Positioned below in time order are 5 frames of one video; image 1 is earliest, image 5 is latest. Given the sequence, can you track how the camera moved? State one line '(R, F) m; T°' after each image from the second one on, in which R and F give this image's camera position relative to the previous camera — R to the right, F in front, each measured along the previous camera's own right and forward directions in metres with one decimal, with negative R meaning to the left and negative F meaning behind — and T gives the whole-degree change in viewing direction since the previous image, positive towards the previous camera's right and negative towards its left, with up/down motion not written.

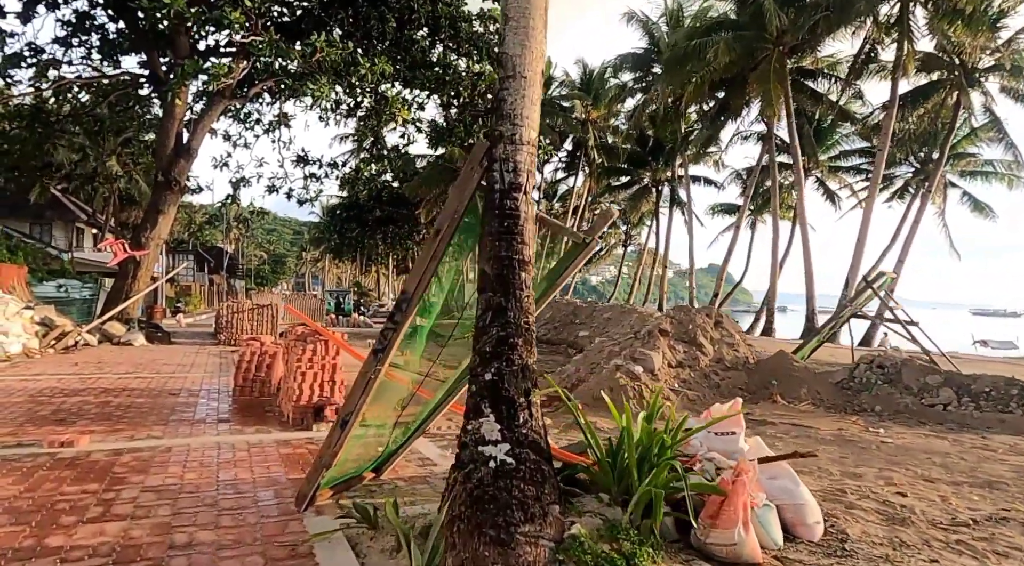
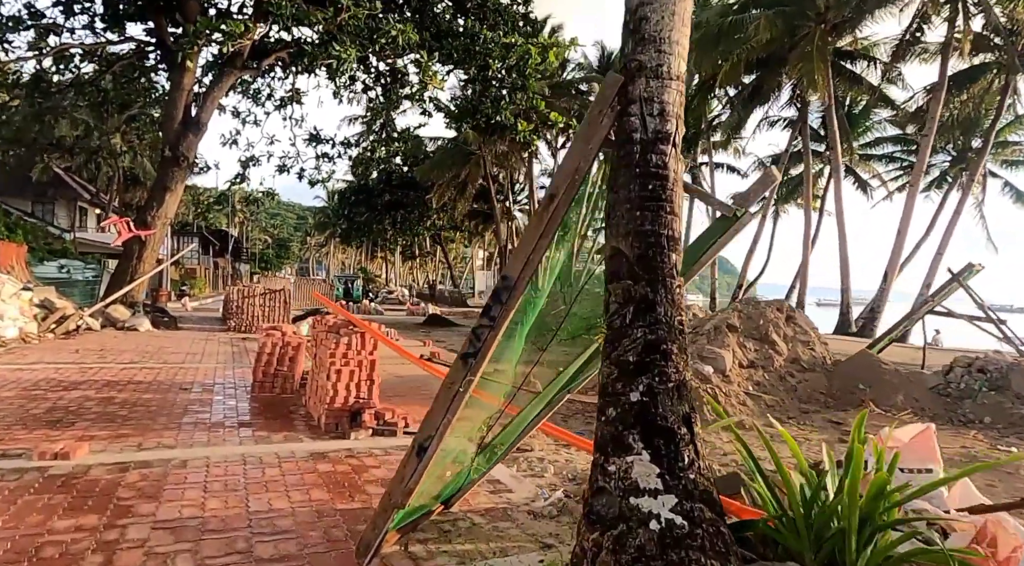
(-0.6, +1.0) m; 0°
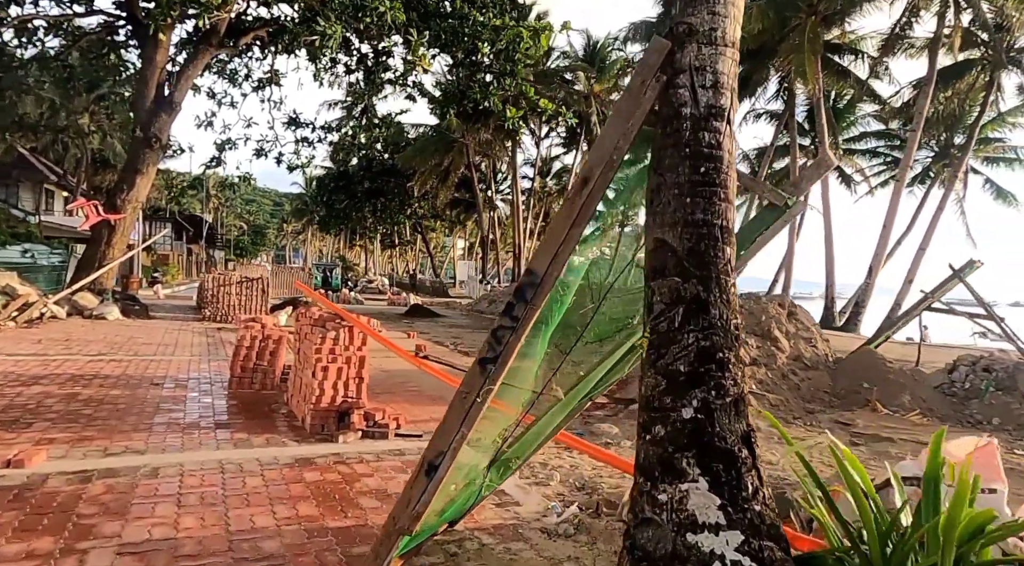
(-0.2, +0.4) m; +2°
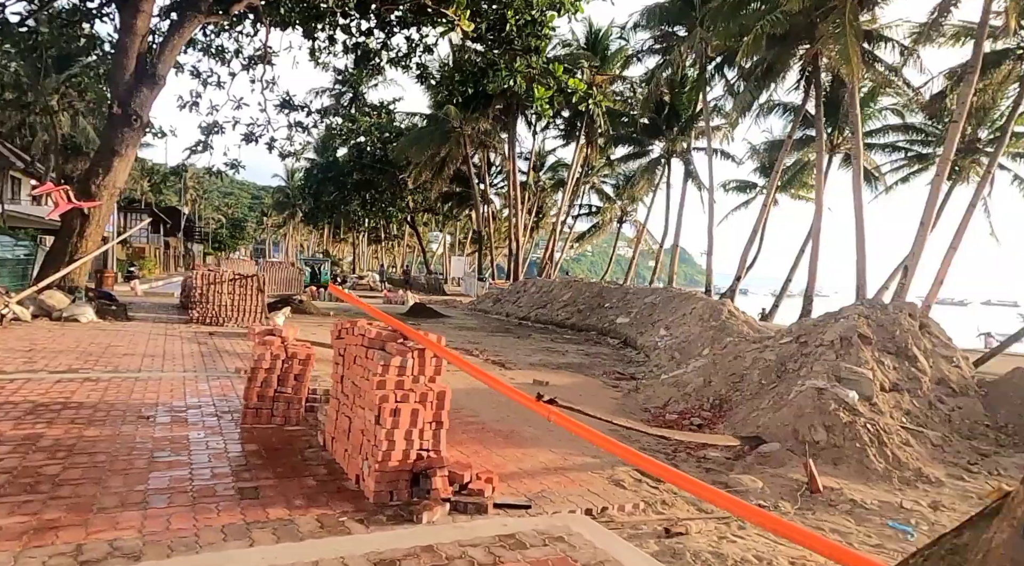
(-1.1, +1.7) m; +2°
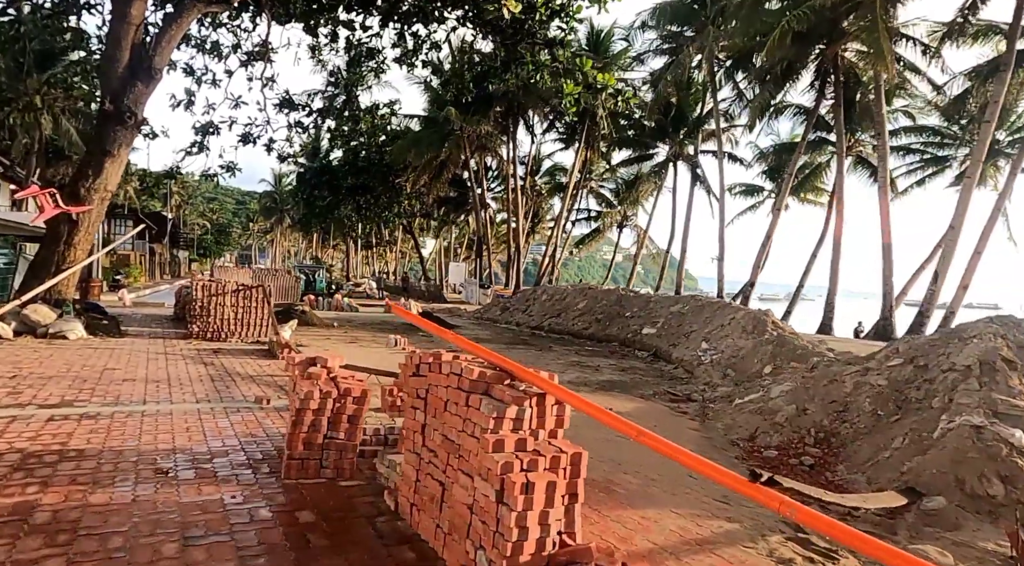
(-0.9, +1.1) m; +1°
